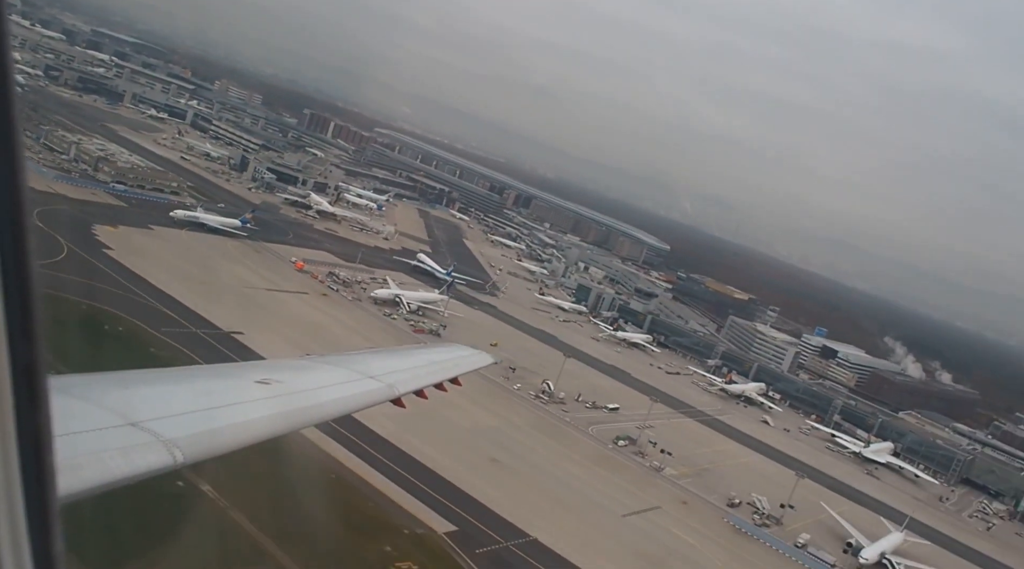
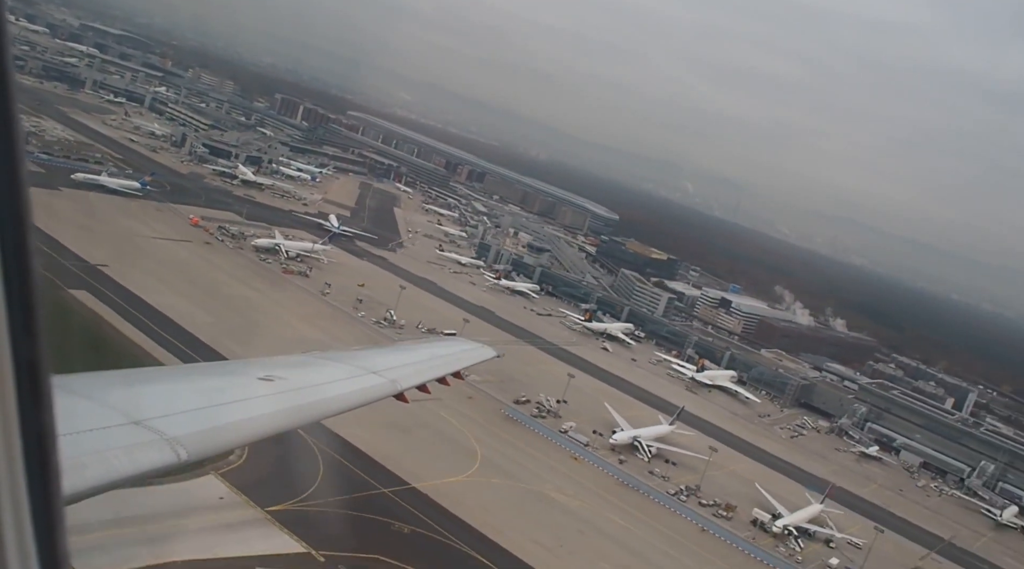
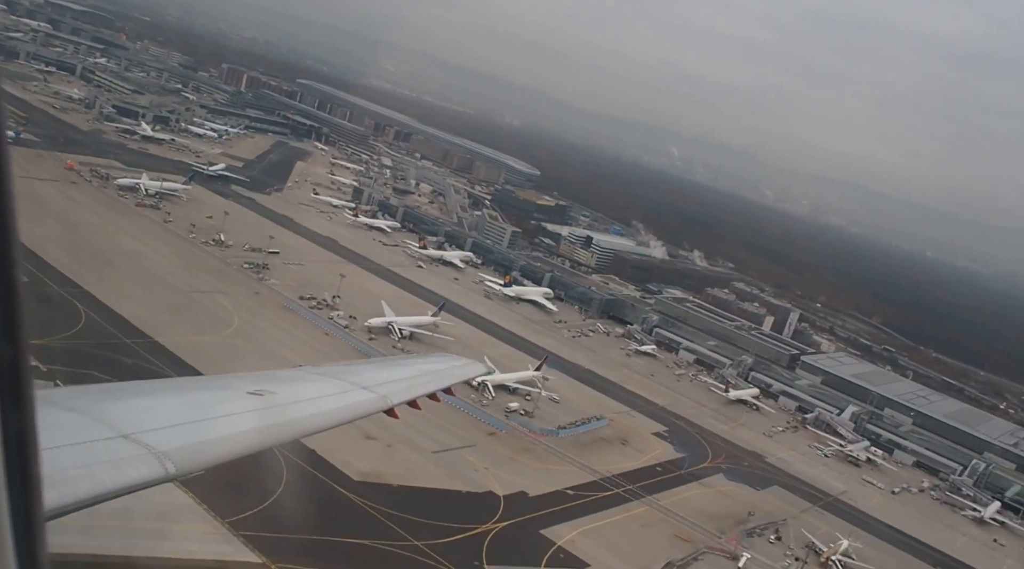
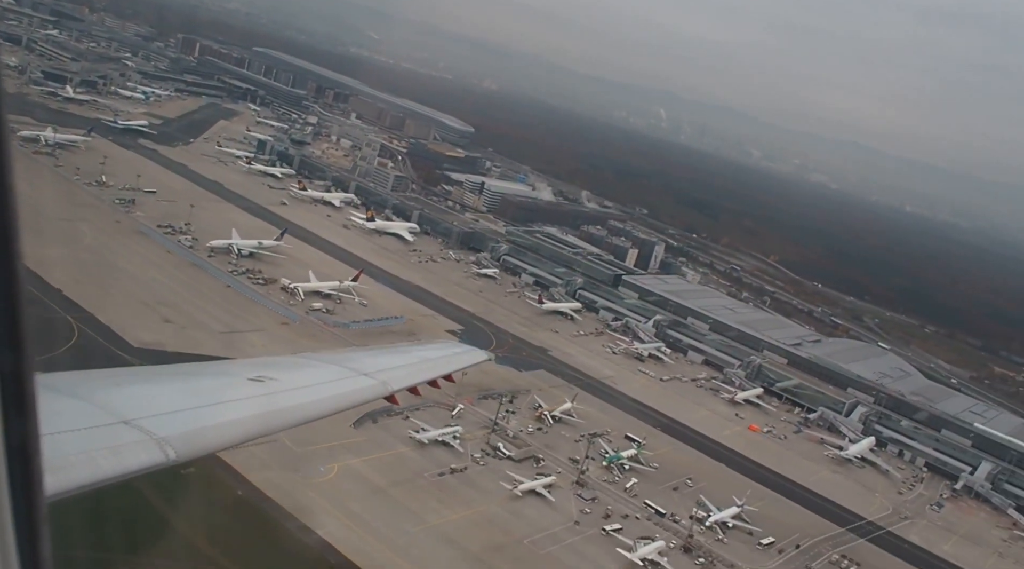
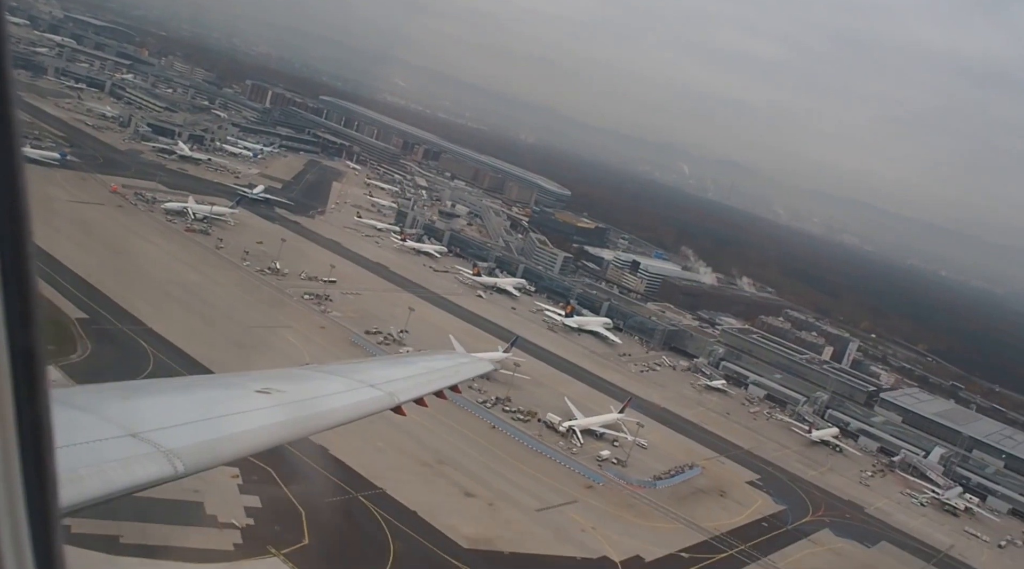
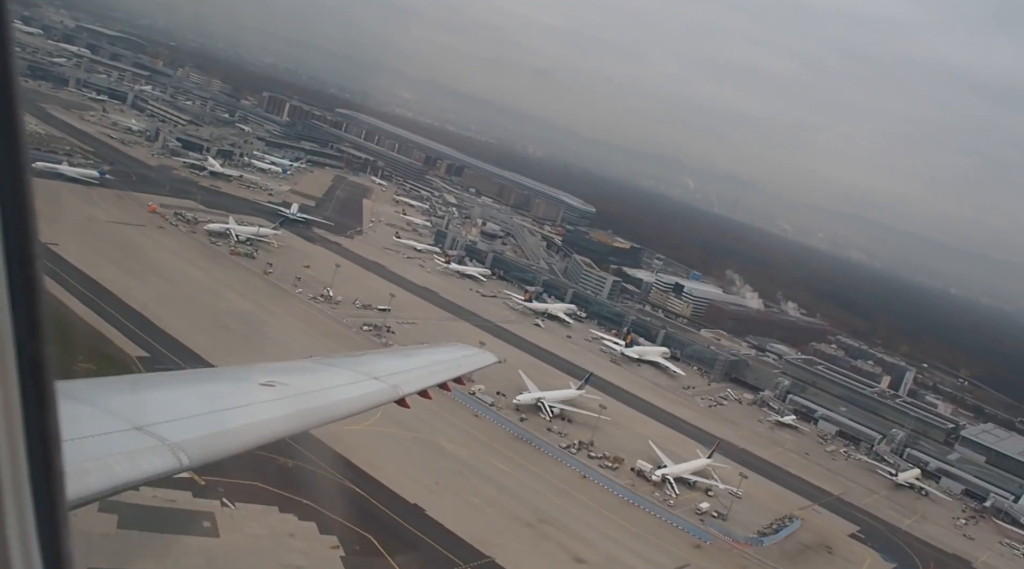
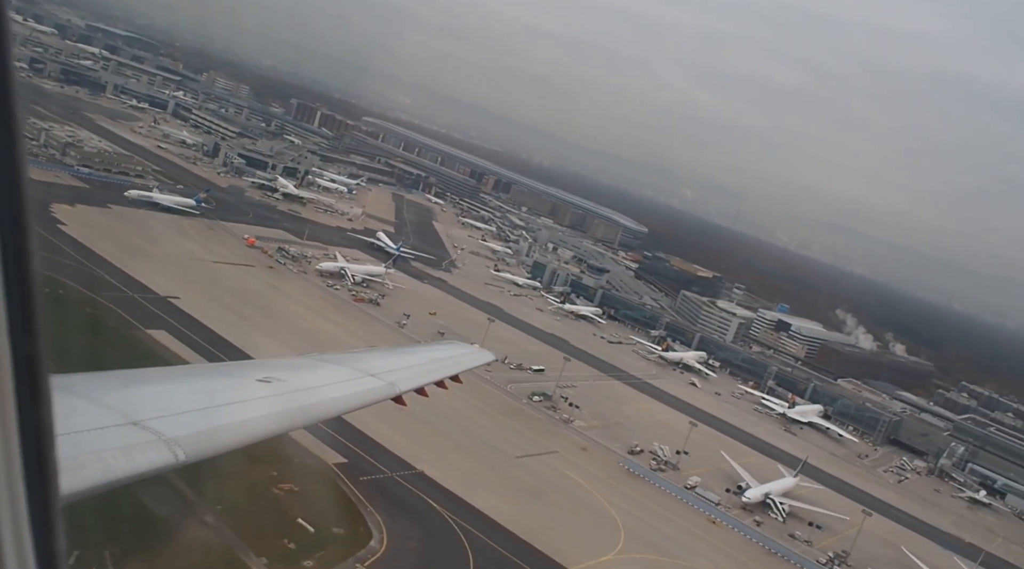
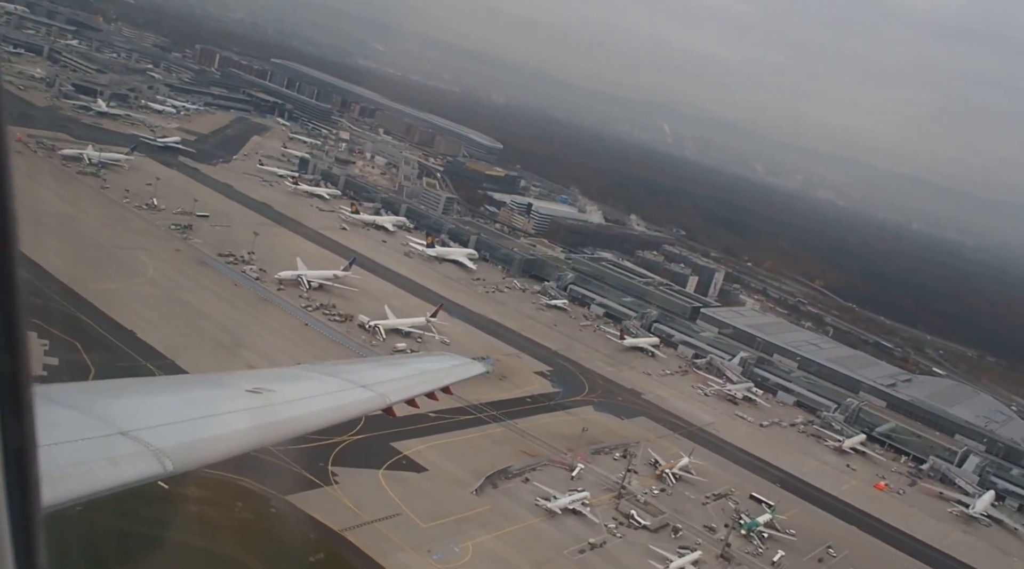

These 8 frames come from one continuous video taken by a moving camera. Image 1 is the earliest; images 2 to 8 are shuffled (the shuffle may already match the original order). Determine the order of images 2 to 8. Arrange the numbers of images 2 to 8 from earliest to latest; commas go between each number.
7, 2, 6, 5, 3, 8, 4
